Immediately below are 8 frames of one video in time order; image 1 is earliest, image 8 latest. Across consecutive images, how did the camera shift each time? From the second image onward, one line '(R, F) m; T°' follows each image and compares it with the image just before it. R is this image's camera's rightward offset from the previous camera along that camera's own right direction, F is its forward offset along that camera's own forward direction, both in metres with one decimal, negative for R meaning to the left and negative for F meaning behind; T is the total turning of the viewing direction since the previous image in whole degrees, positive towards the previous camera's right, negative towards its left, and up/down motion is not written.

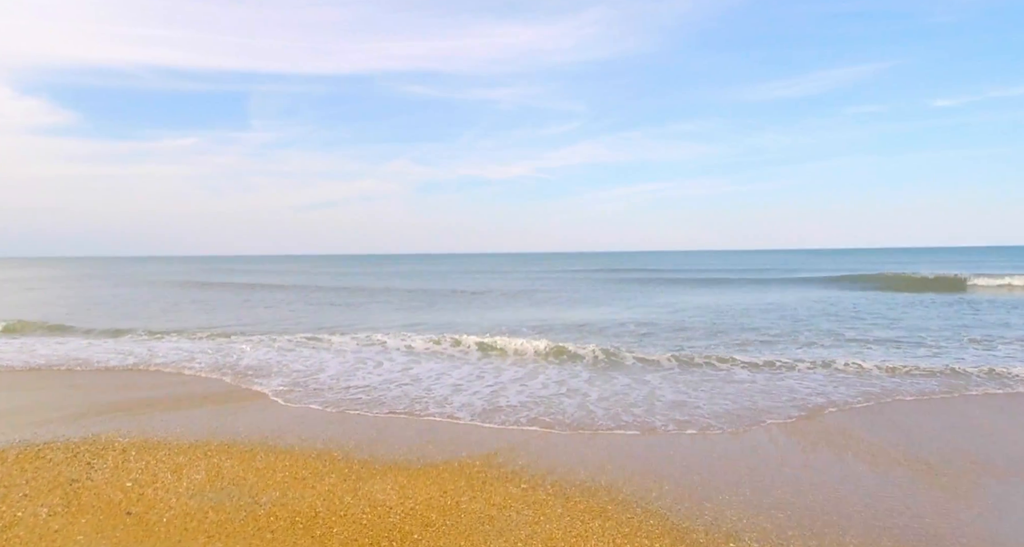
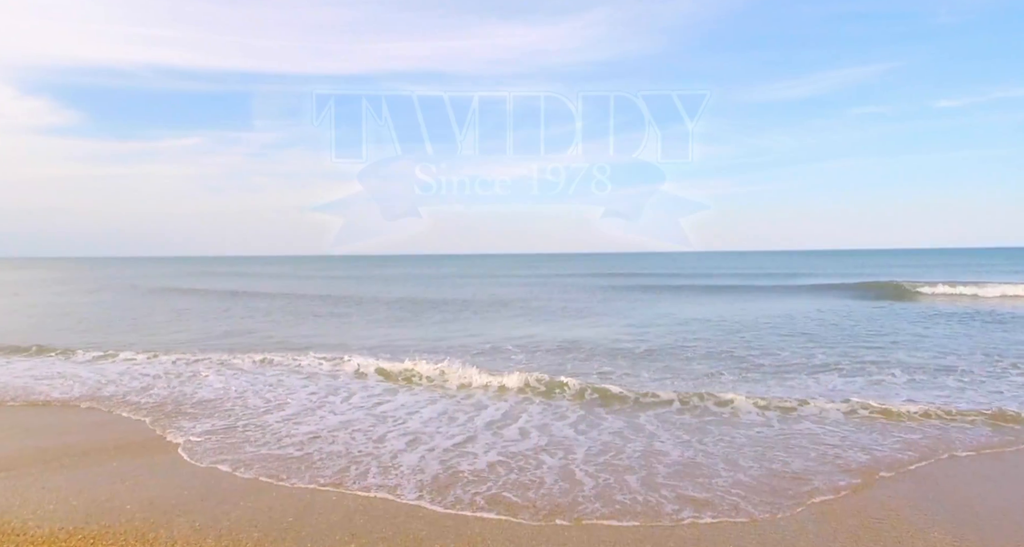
(+0.3, +1.4) m; 0°
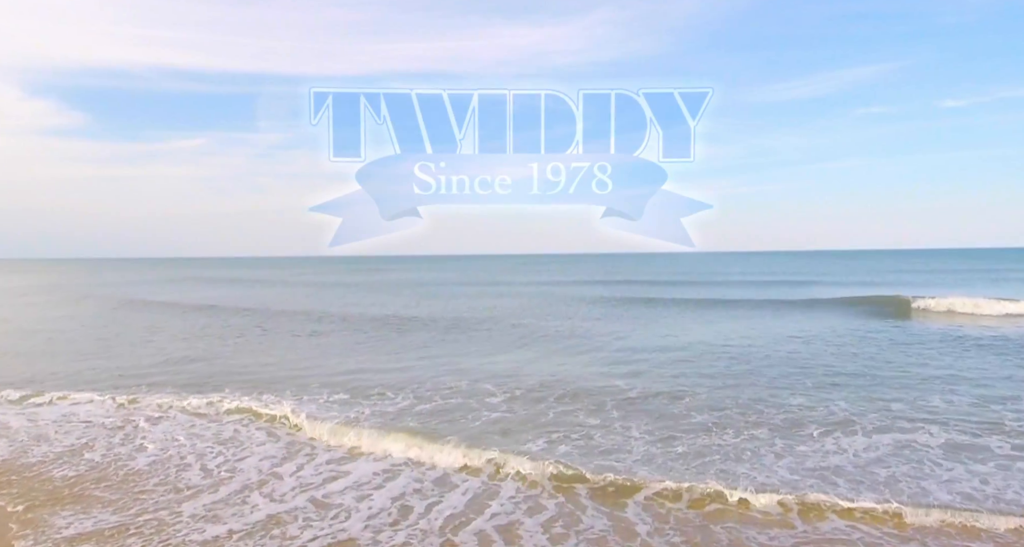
(+0.4, +1.6) m; 0°
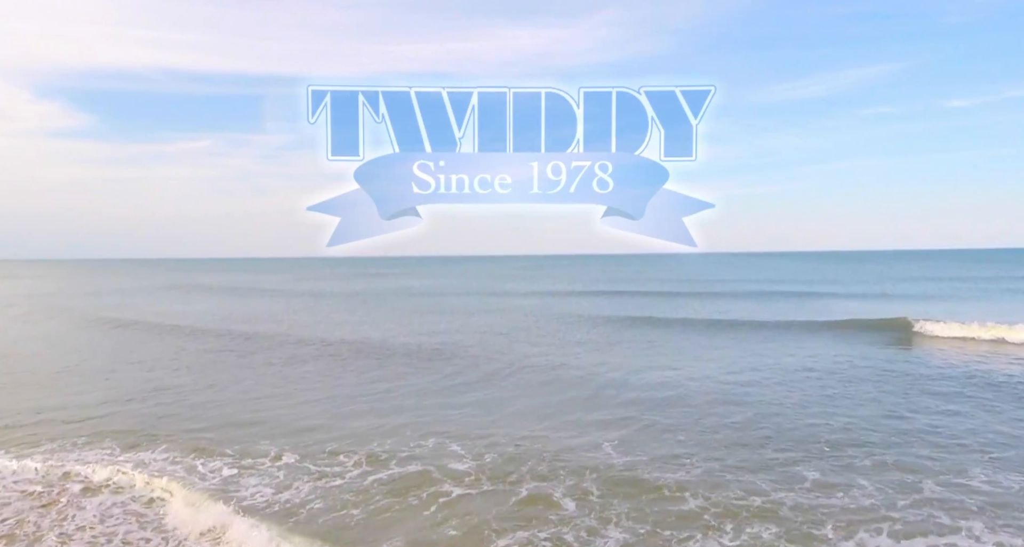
(+0.5, +1.5) m; 0°
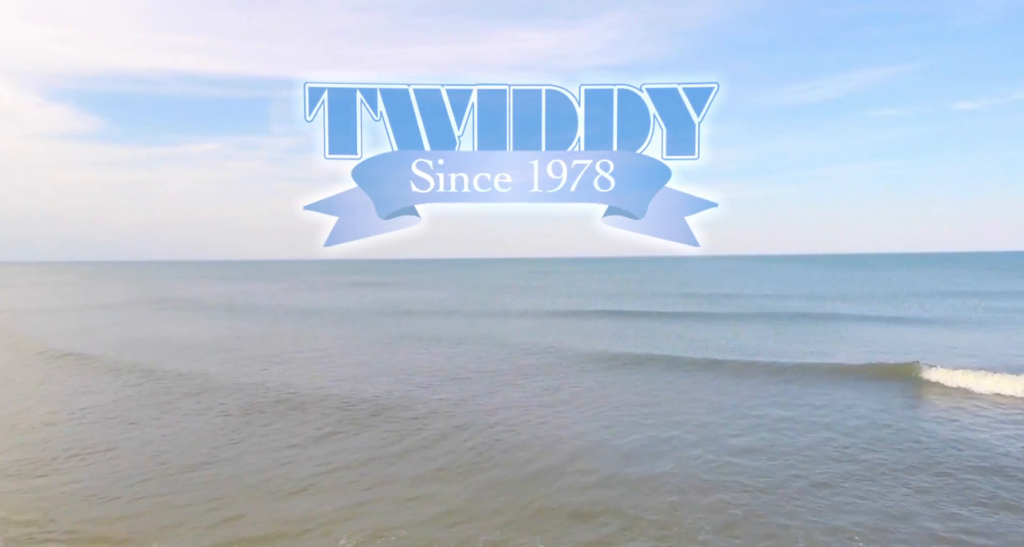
(+0.7, +2.3) m; 0°
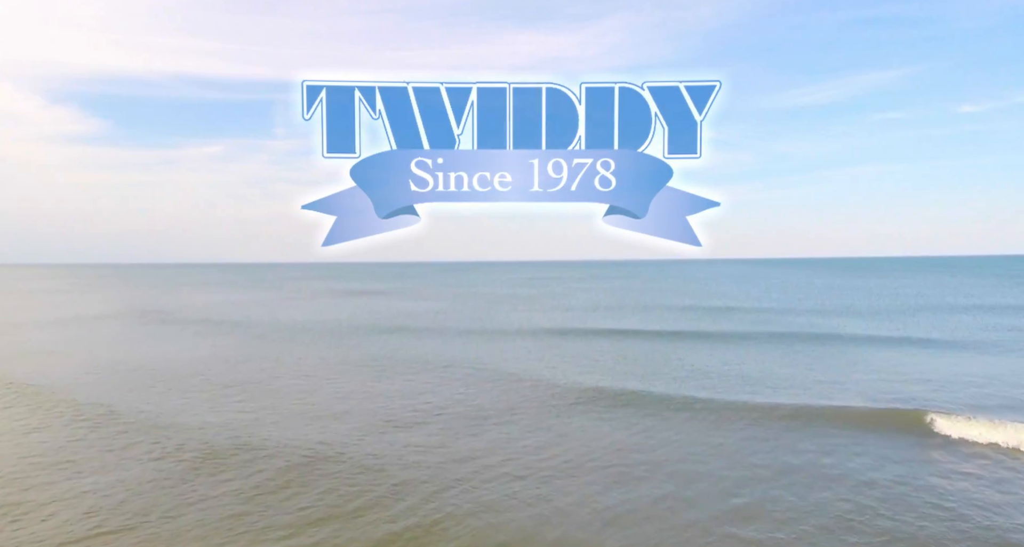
(+0.4, +2.4) m; 0°
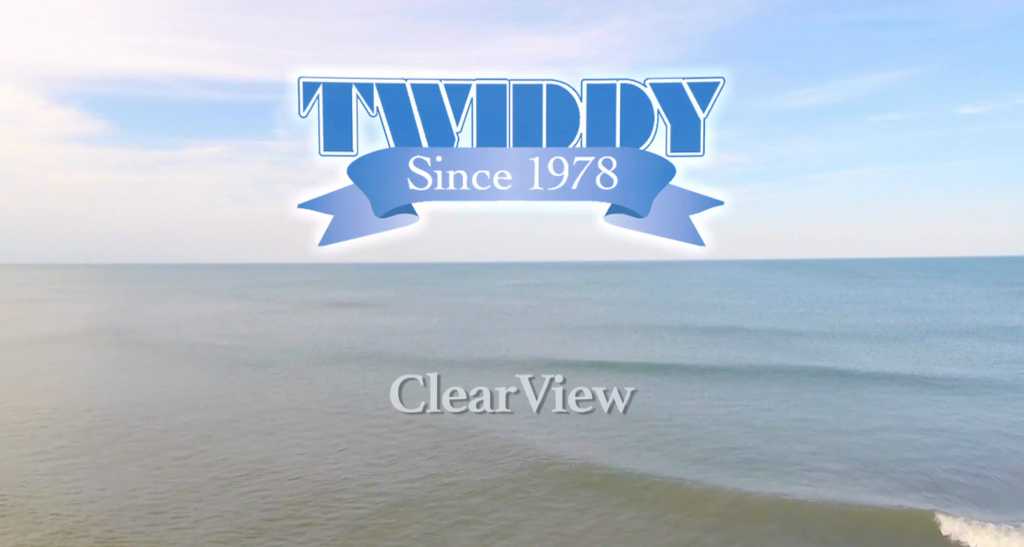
(+0.6, +4.6) m; 0°
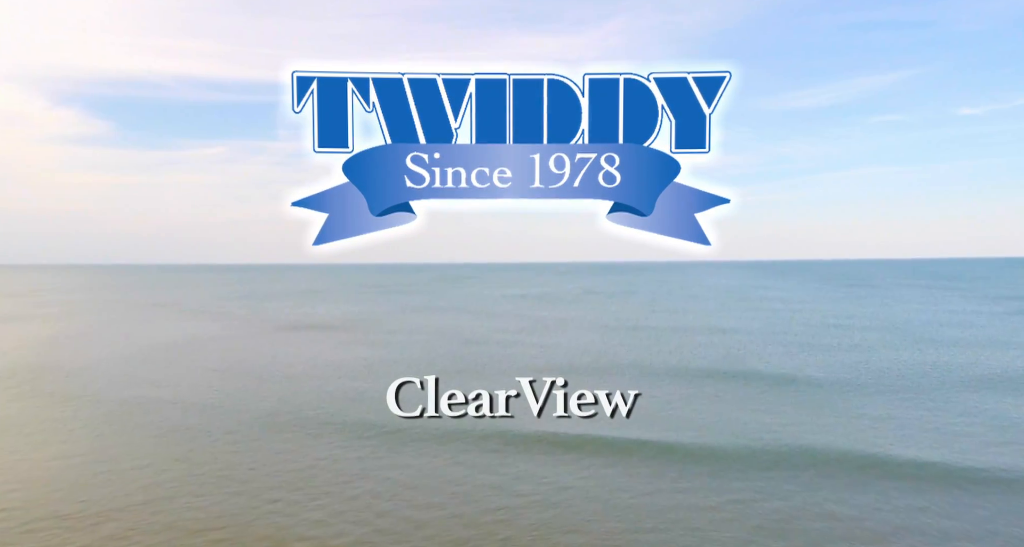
(+0.3, +7.9) m; 0°
